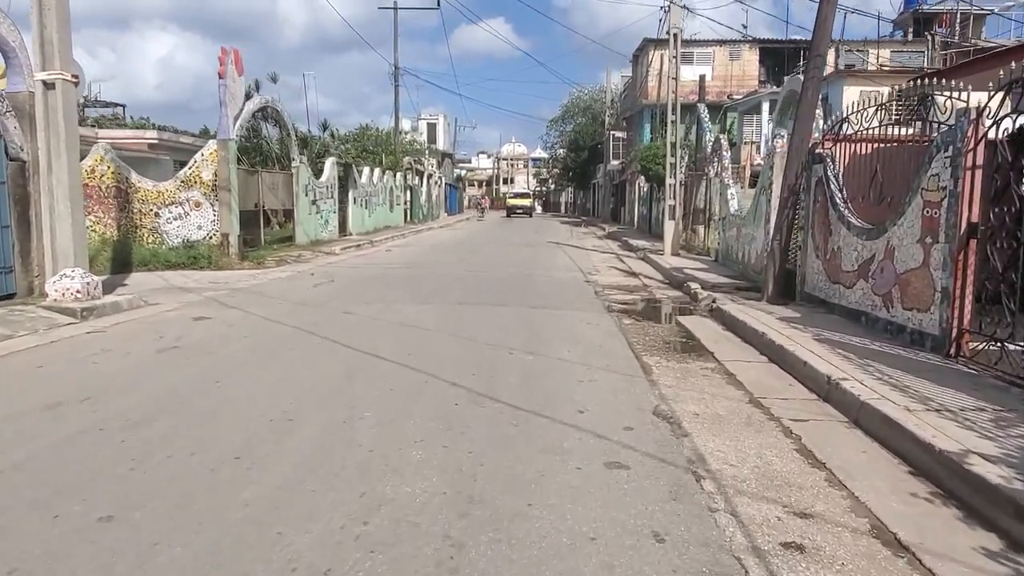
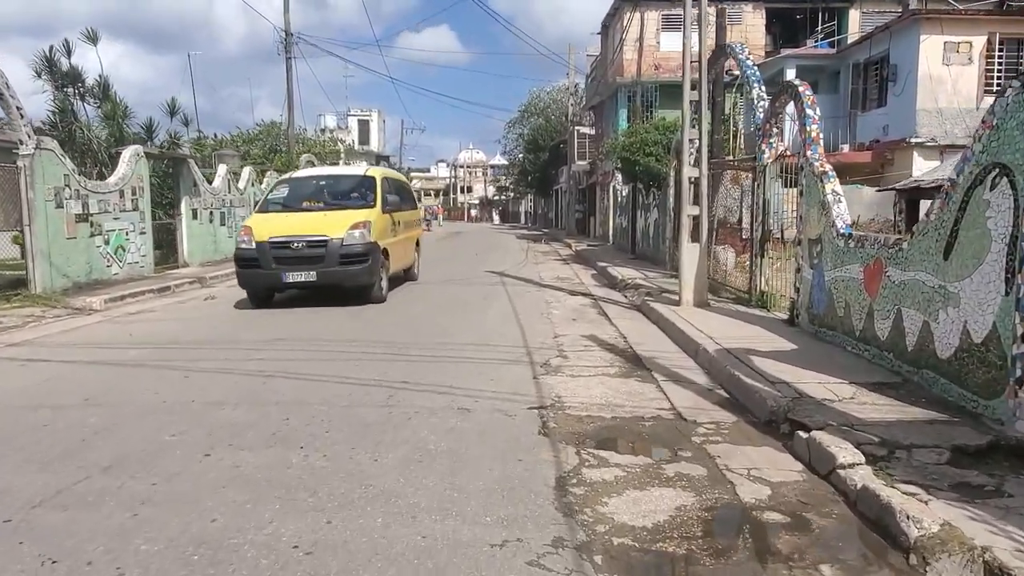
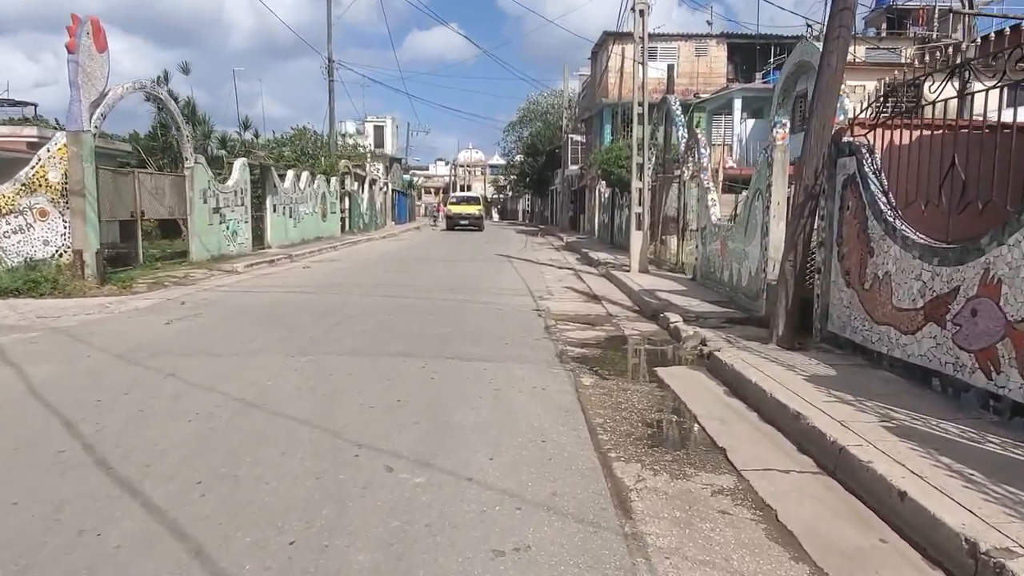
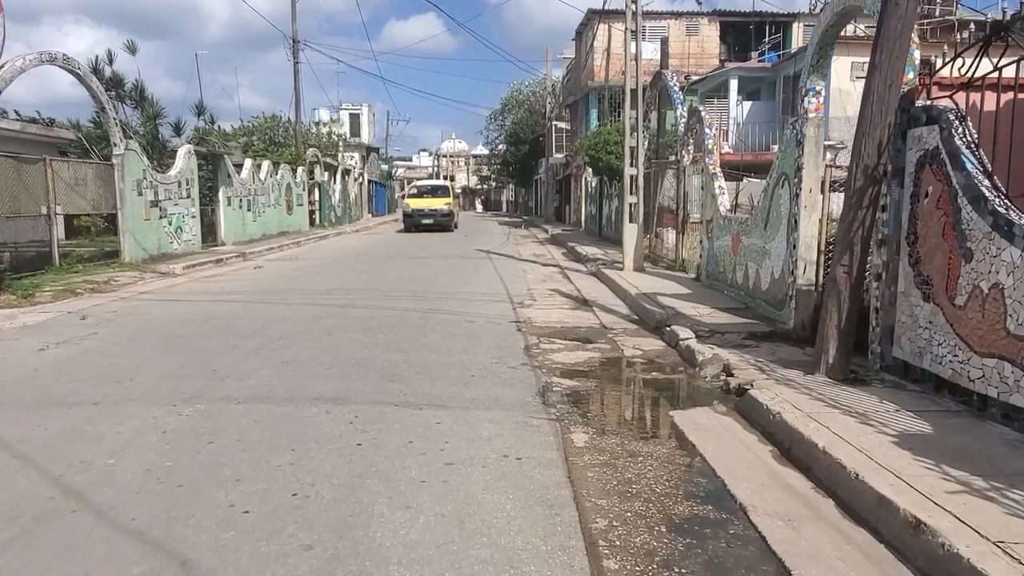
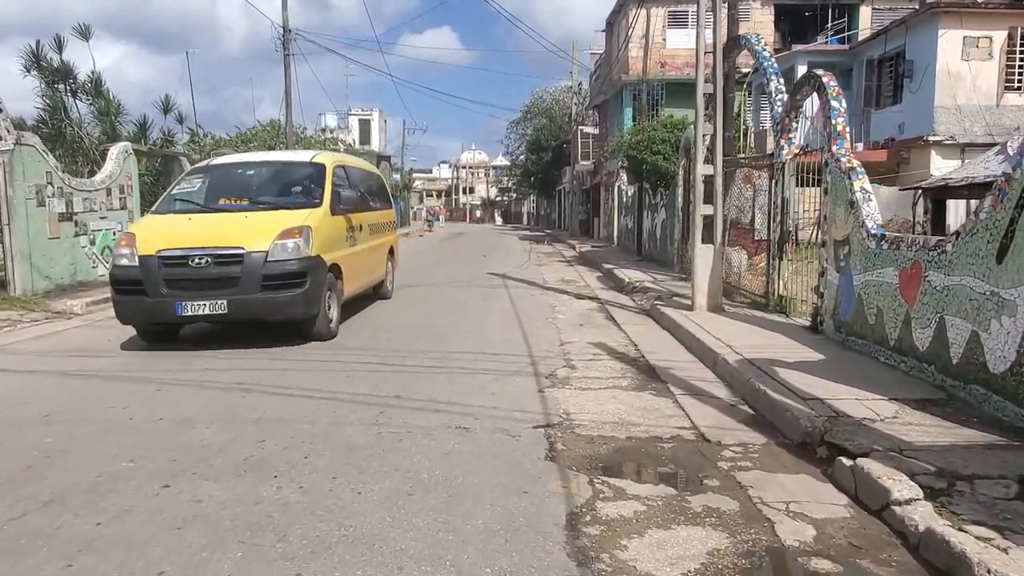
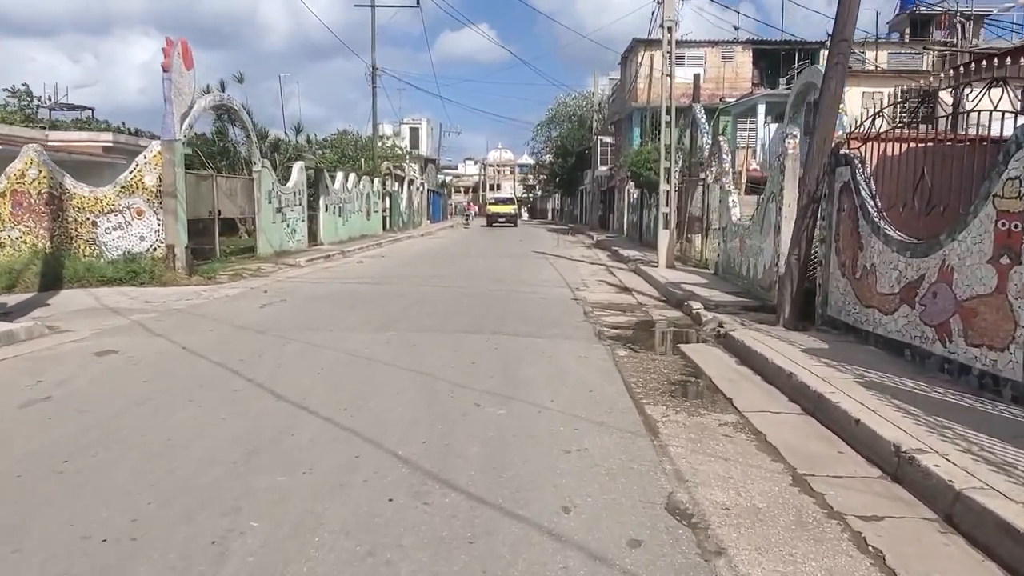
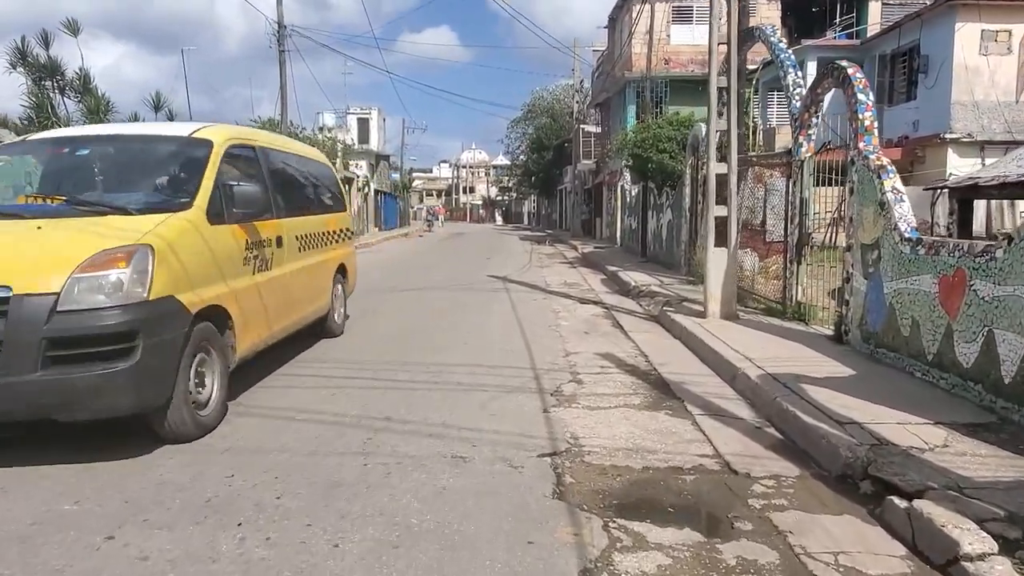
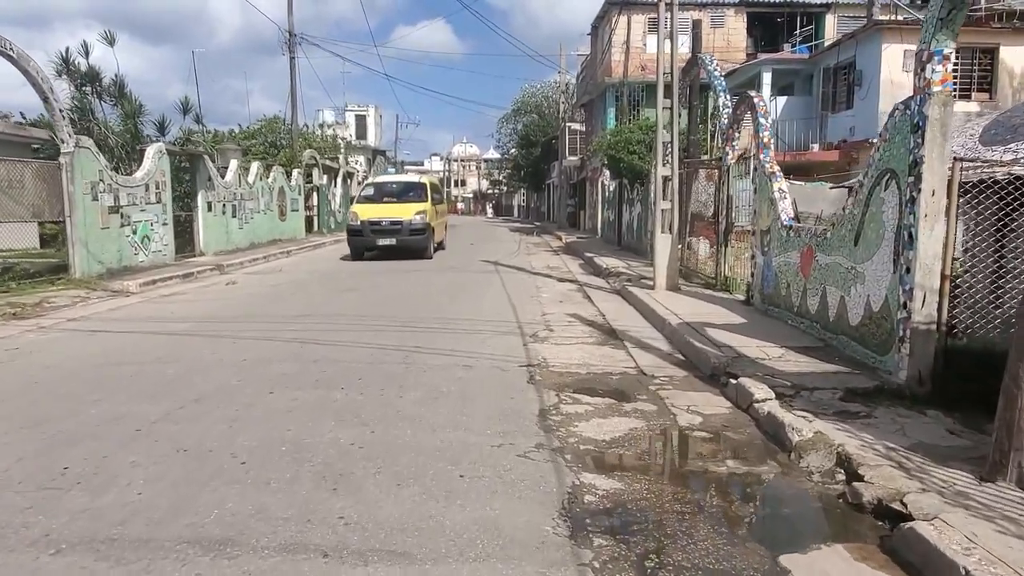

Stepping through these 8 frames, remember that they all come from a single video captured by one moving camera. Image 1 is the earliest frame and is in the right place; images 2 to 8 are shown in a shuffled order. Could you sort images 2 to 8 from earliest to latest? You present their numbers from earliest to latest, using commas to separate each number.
6, 3, 4, 8, 2, 5, 7
